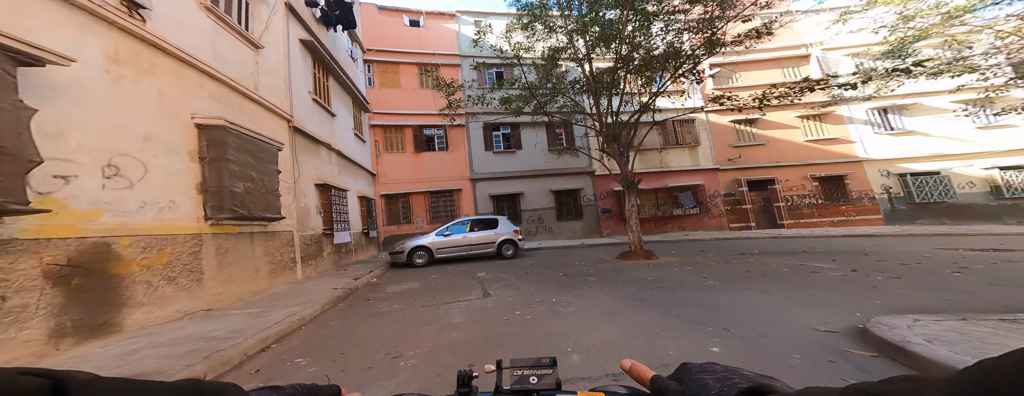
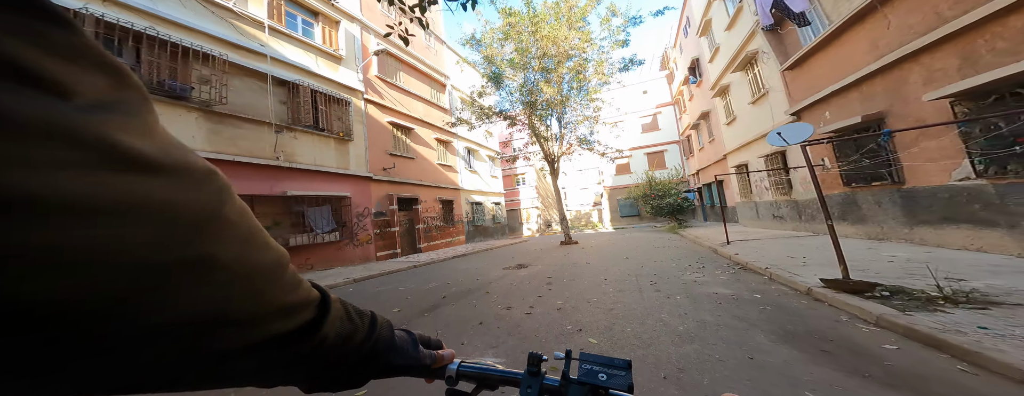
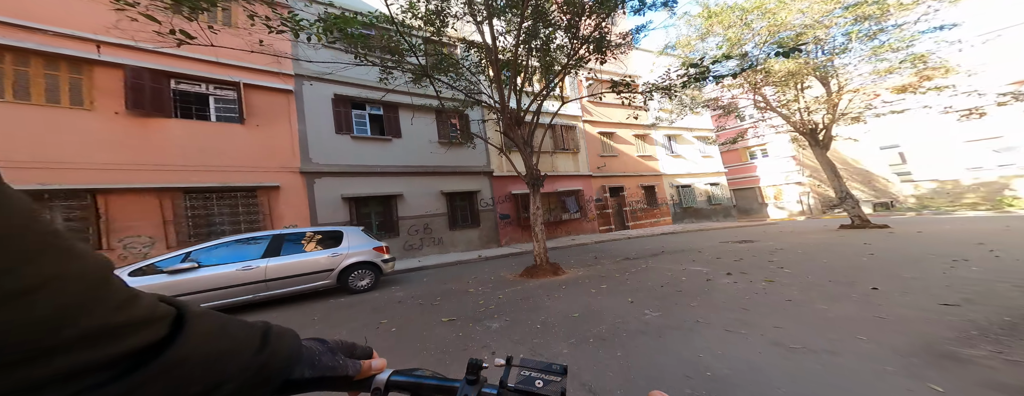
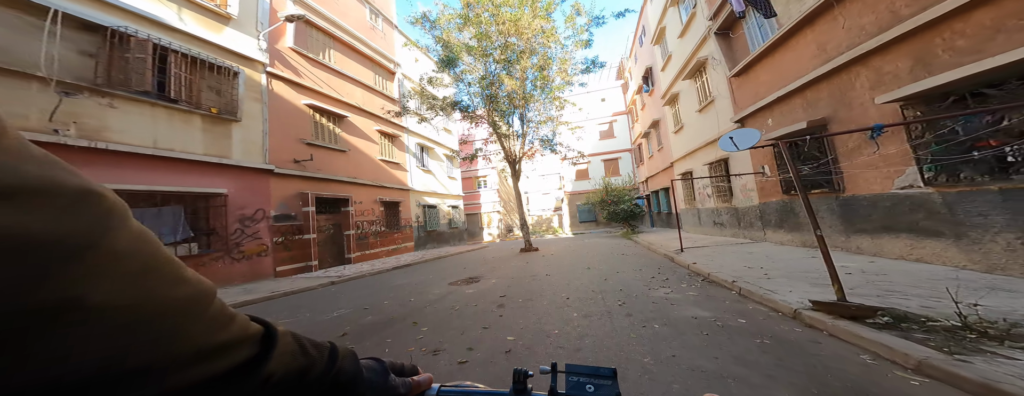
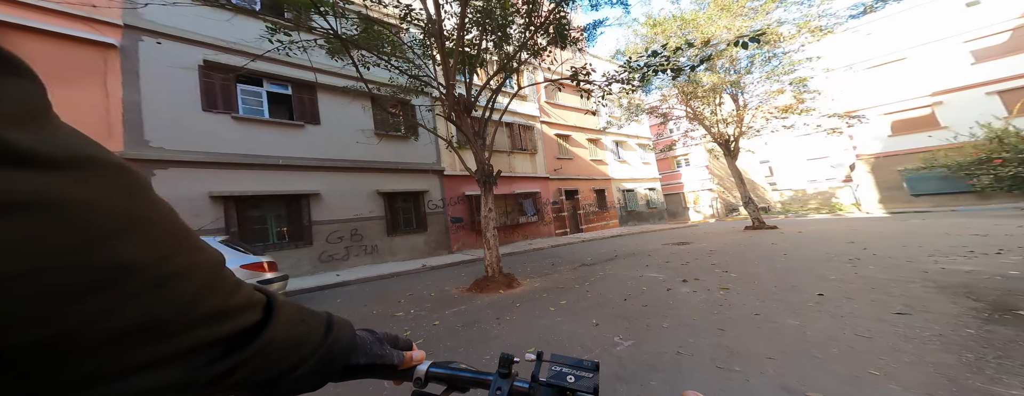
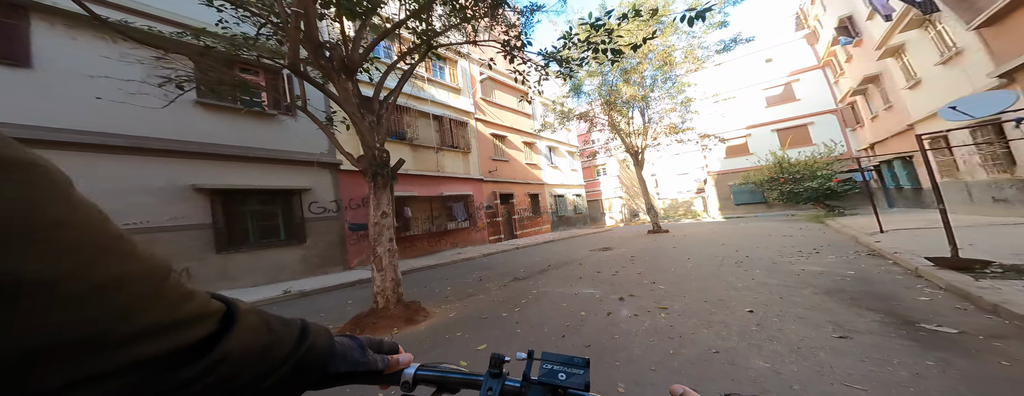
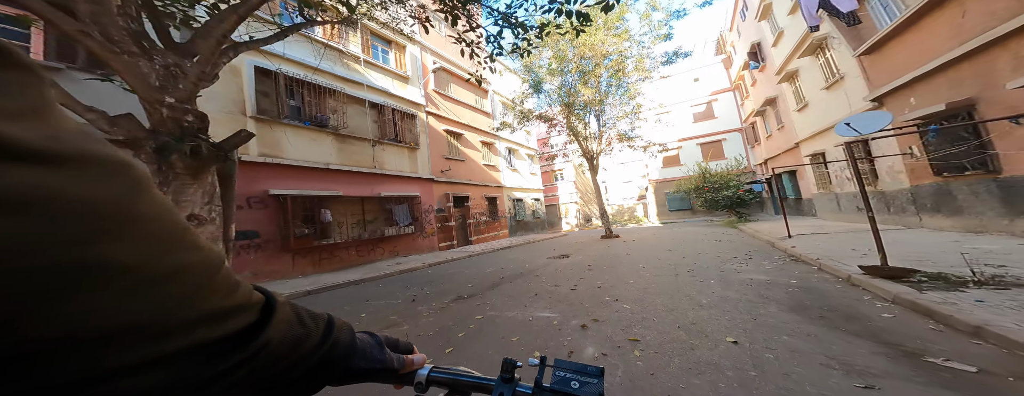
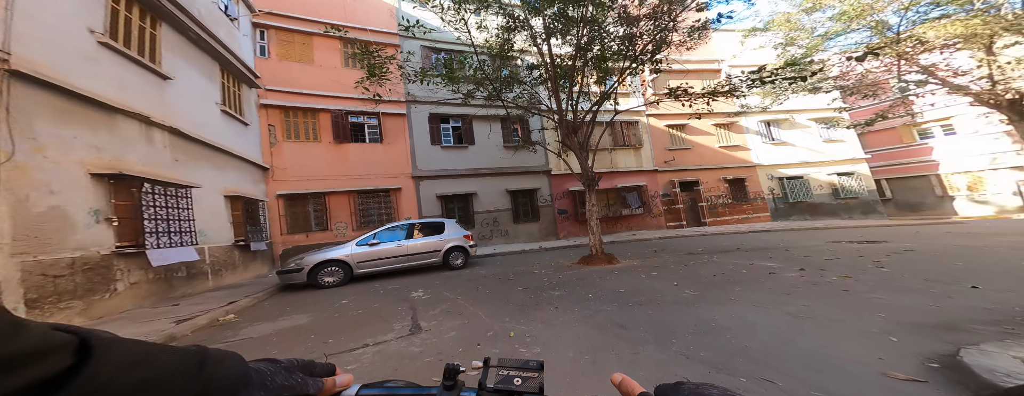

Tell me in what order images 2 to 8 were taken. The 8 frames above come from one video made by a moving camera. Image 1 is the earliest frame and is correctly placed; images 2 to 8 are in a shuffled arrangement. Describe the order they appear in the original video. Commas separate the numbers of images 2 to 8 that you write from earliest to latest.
8, 3, 5, 6, 7, 2, 4
